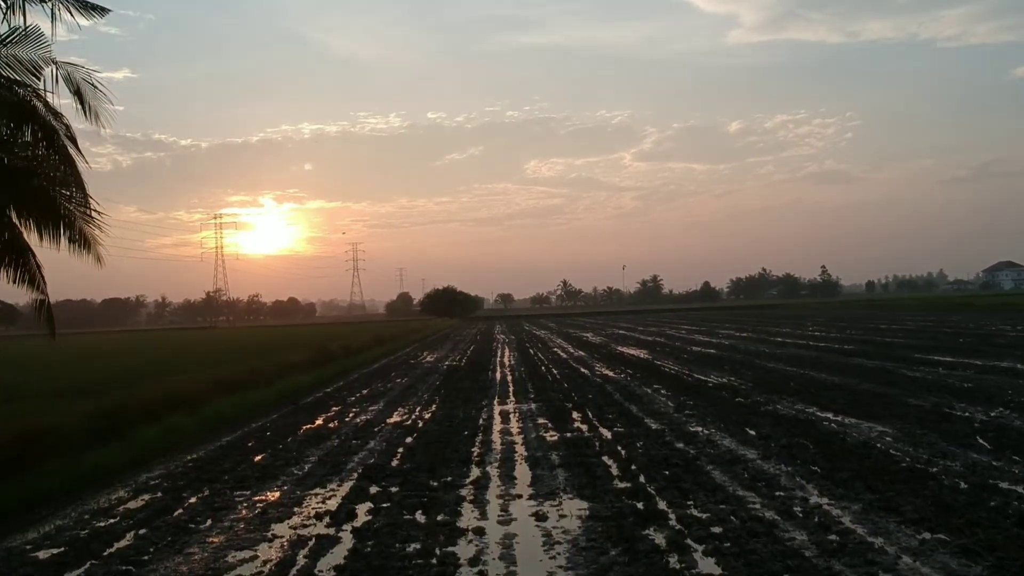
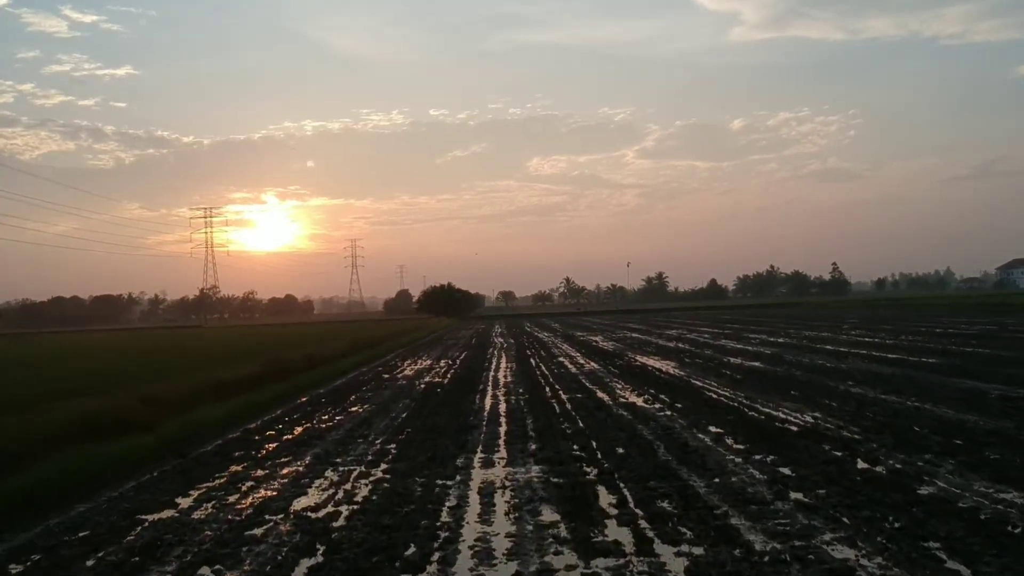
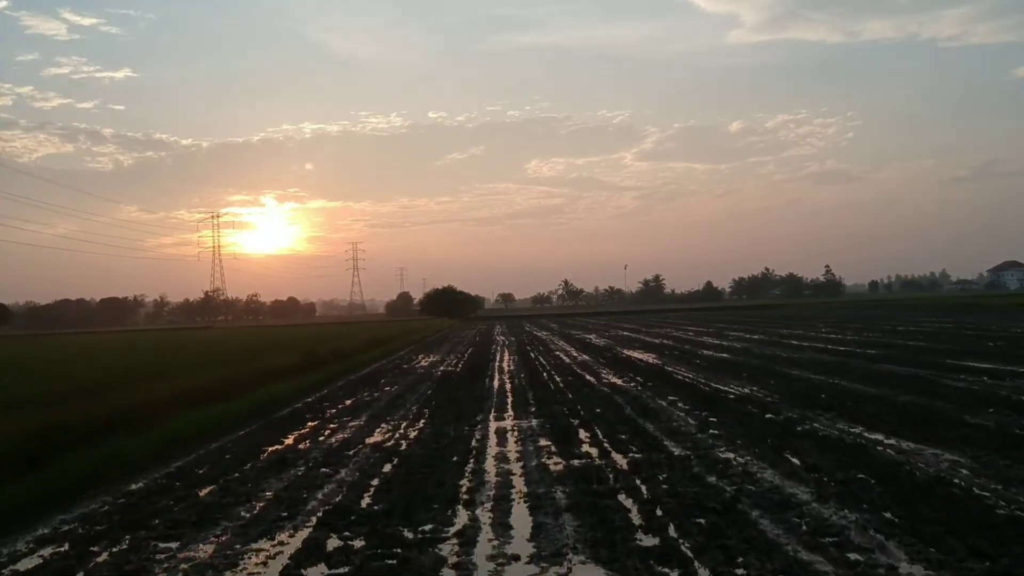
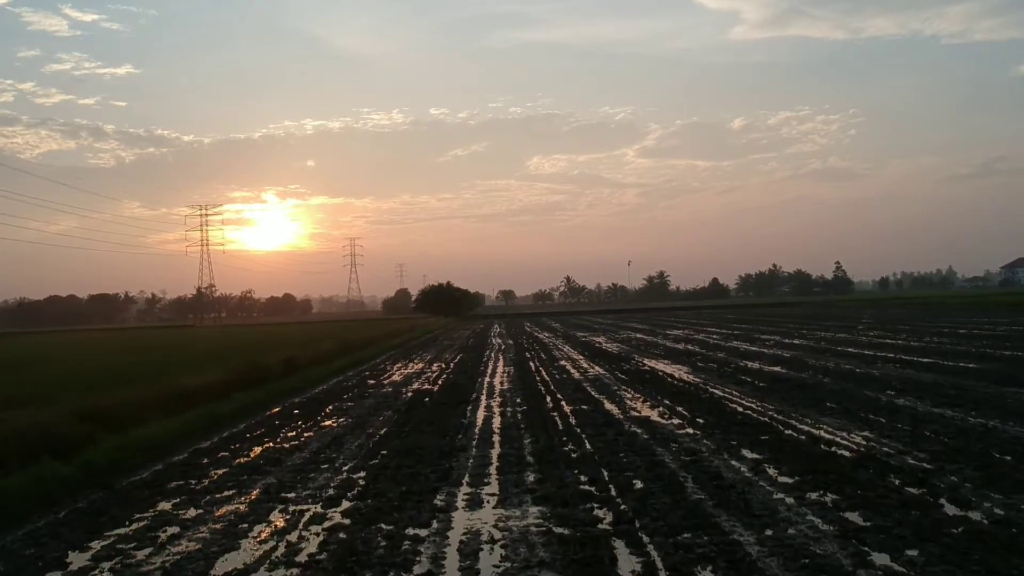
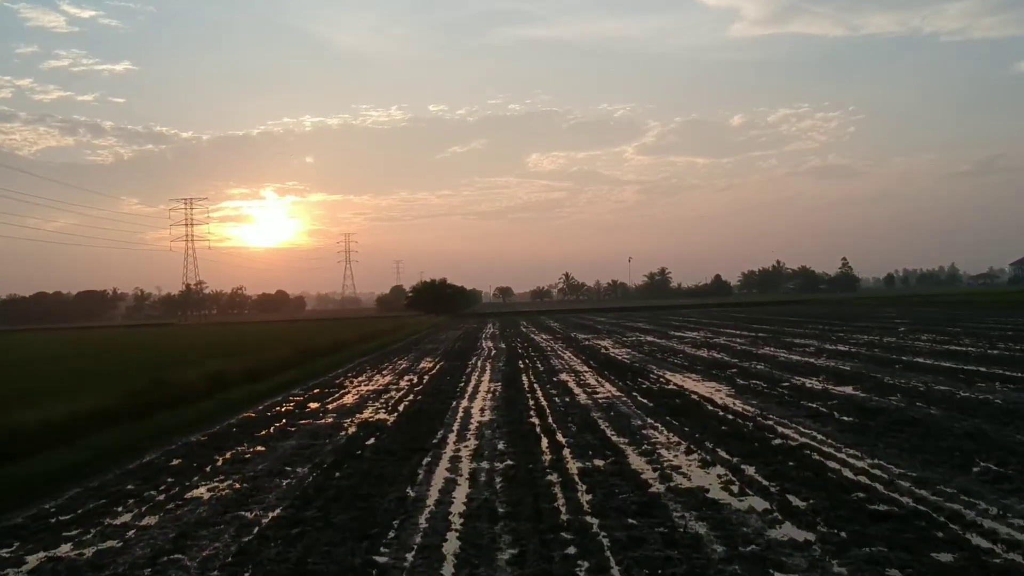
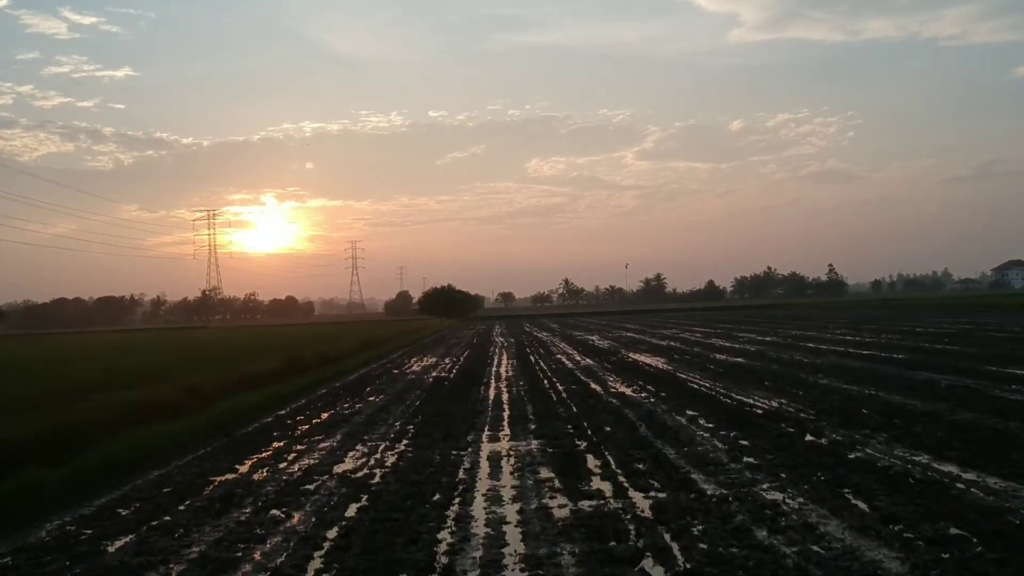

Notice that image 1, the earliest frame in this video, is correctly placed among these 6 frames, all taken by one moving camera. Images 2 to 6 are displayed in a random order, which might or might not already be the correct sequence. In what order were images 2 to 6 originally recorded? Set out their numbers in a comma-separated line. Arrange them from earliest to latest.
3, 6, 2, 4, 5
